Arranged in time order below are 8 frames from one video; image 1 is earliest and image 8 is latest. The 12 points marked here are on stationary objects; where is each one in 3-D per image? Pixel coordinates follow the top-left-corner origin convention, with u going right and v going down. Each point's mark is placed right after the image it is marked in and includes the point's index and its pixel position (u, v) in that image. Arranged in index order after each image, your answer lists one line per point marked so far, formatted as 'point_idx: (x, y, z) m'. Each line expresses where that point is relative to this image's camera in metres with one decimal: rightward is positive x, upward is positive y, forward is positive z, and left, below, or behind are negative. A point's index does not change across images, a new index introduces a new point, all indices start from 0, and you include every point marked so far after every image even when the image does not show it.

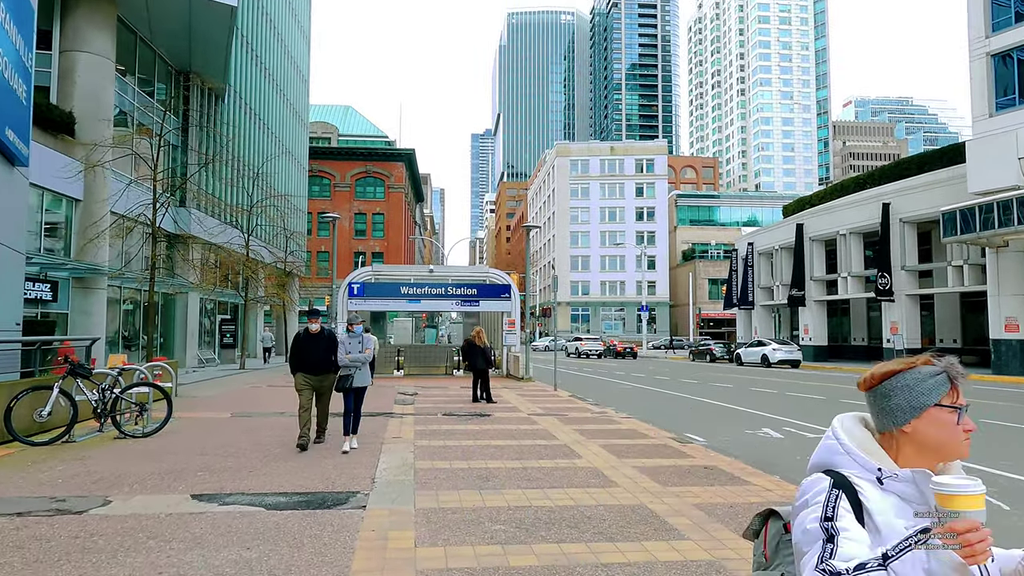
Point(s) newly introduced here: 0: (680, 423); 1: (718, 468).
0: (+3.1, -2.6, +12.6) m
1: (+2.4, -2.1, +7.9) m
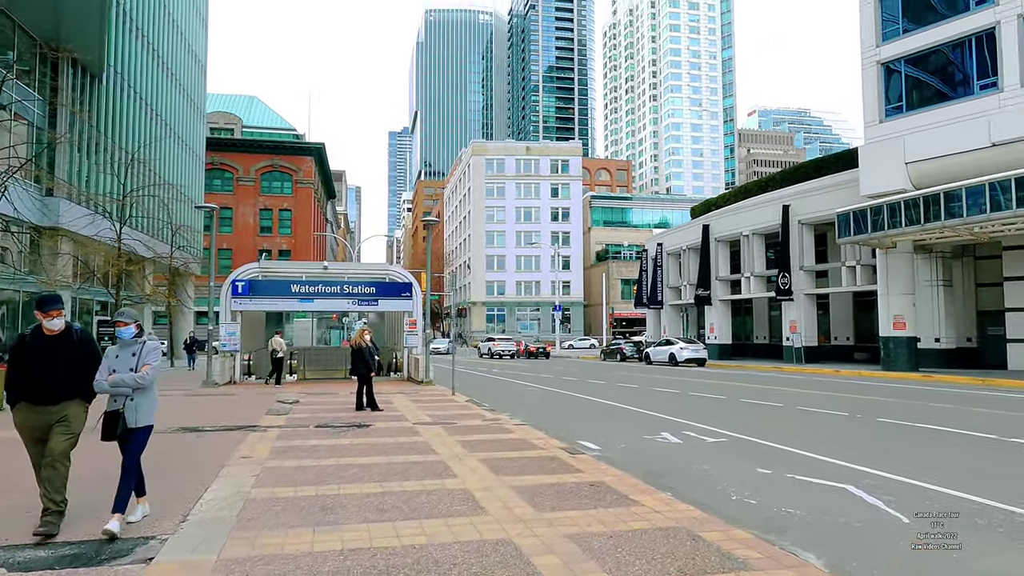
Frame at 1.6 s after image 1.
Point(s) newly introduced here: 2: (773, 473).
0: (+1.1, -2.5, +11.8) m
1: (+0.9, -2.1, +7.0) m
2: (+3.3, -2.3, +8.3) m
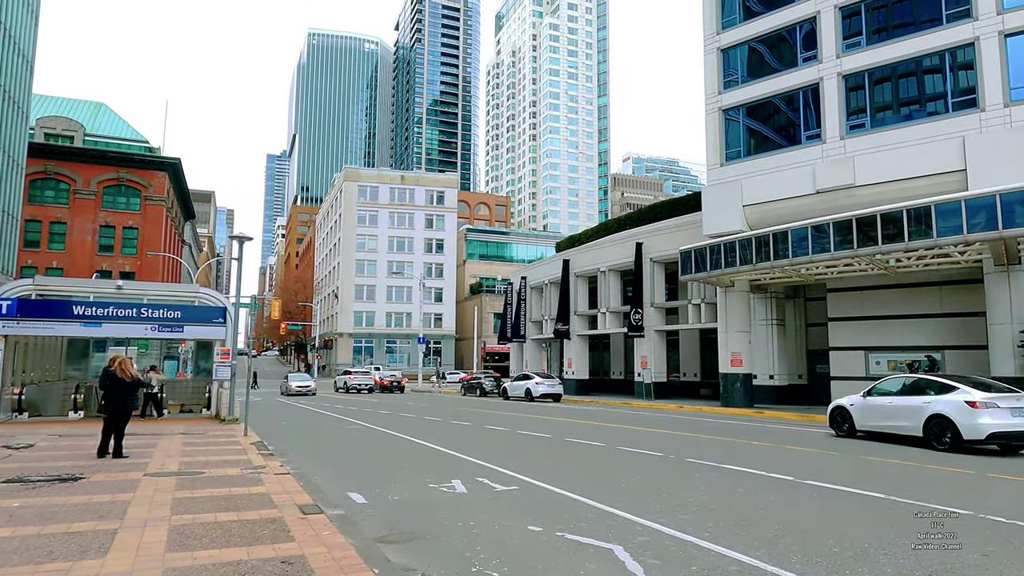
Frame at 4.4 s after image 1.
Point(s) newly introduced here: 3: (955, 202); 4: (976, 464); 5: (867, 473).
0: (-2.4, -2.9, +10.2) m
1: (-1.7, -2.2, +5.4) m
2: (+0.3, -2.6, +7.1) m
3: (+12.5, +2.4, +18.7) m
4: (+8.0, -3.0, +11.3) m
5: (+5.7, -2.9, +10.5) m
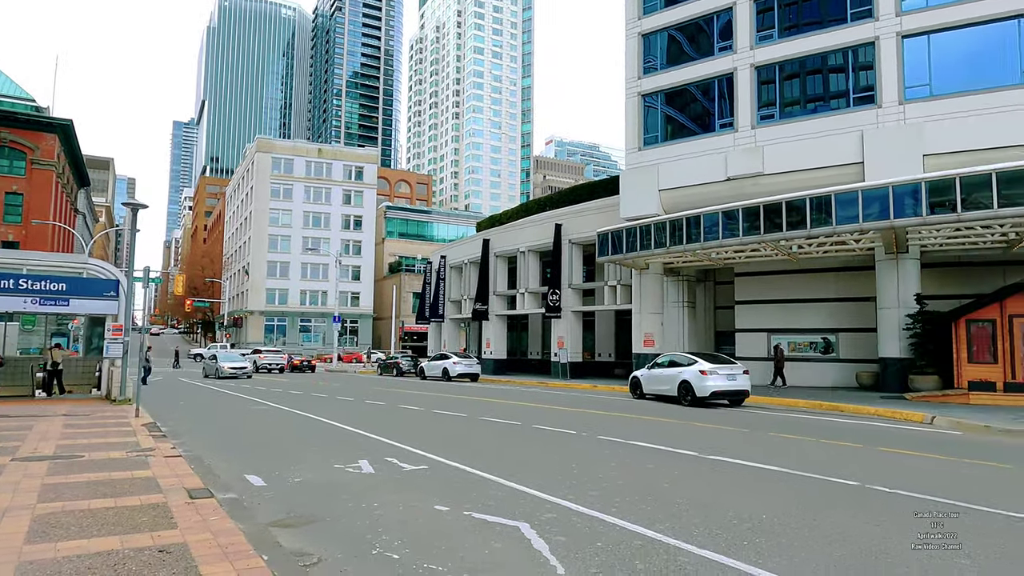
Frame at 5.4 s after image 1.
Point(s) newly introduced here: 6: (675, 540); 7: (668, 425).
0: (-3.8, -2.5, +9.7) m
1: (-2.5, -2.0, +5.0) m
2: (-0.7, -2.3, +6.9) m
3: (+10.2, +2.9, +19.8) m
4: (+6.5, -2.7, +12.0) m
5: (+4.2, -2.6, +10.9) m
6: (+1.4, -2.3, +5.9) m
7: (+3.3, -2.9, +14.1) m
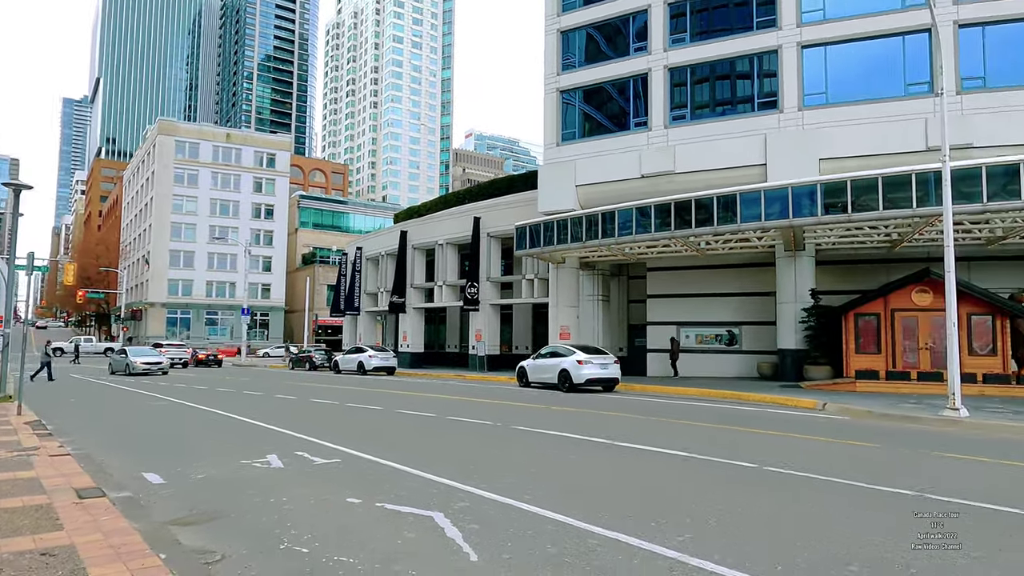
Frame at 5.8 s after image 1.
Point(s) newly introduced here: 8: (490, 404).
0: (-5.0, -2.3, +9.1) m
1: (-3.1, -1.8, +4.7) m
2: (-1.5, -2.2, +6.8) m
3: (+7.7, +3.0, +20.8) m
4: (+4.9, -2.6, +12.7) m
5: (+2.8, -2.5, +11.4) m
6: (+0.7, -2.2, +6.1) m
7: (+1.5, -2.8, +14.5) m
8: (-0.6, -2.9, +16.9) m
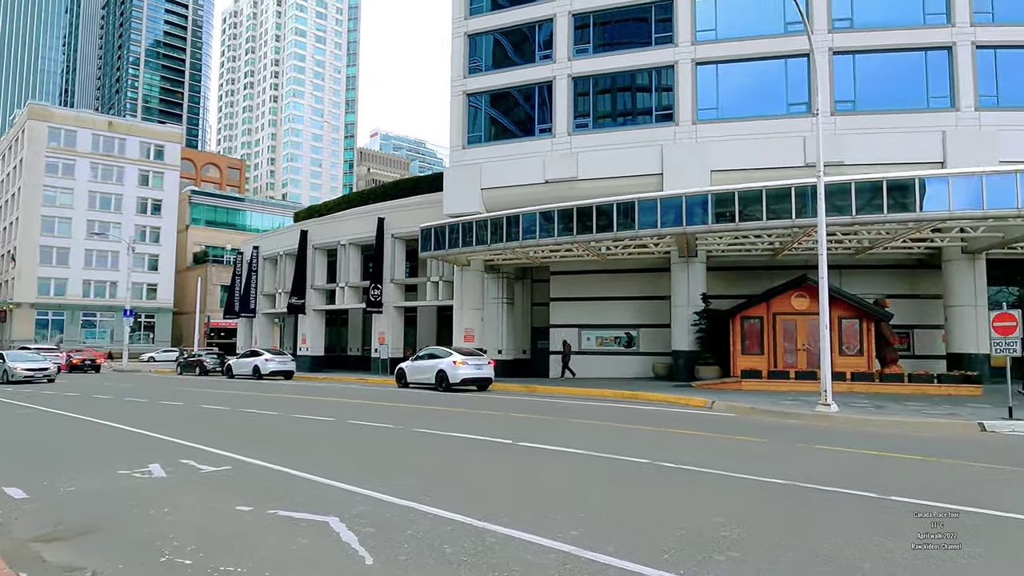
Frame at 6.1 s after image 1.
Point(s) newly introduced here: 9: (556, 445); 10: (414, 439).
0: (-6.3, -2.3, +8.4) m
1: (-3.8, -1.8, +4.2) m
2: (-2.6, -2.2, +6.5) m
3: (+4.6, +2.9, +21.7) m
4: (+3.0, -2.7, +13.3) m
5: (+1.1, -2.6, +11.7) m
6: (-0.3, -2.2, +6.1) m
7: (-0.6, -2.8, +14.5) m
8: (-3.0, -3.0, +16.7) m
9: (+0.7, -2.4, +10.3) m
10: (-1.6, -2.5, +10.9) m
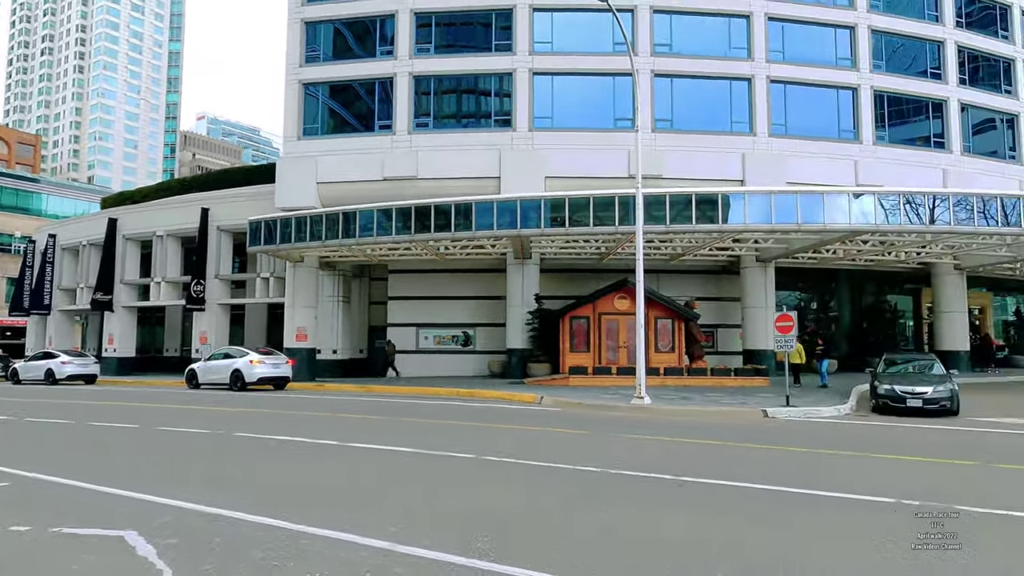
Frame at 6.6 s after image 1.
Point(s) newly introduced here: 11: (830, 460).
0: (-8.3, -2.2, +6.8) m
1: (-4.9, -1.7, +3.3) m
2: (-4.3, -2.1, +5.9) m
3: (-0.8, +2.9, +22.3) m
4: (-0.5, -2.7, +13.8) m
5: (-1.9, -2.5, +11.7) m
6: (-1.9, -2.1, +6.0) m
7: (-4.2, -2.8, +14.1) m
8: (-7.1, -2.9, +15.6) m
9: (-2.0, -2.4, +10.3) m
10: (-4.4, -2.4, +10.3) m
11: (+4.7, -2.5, +9.7) m
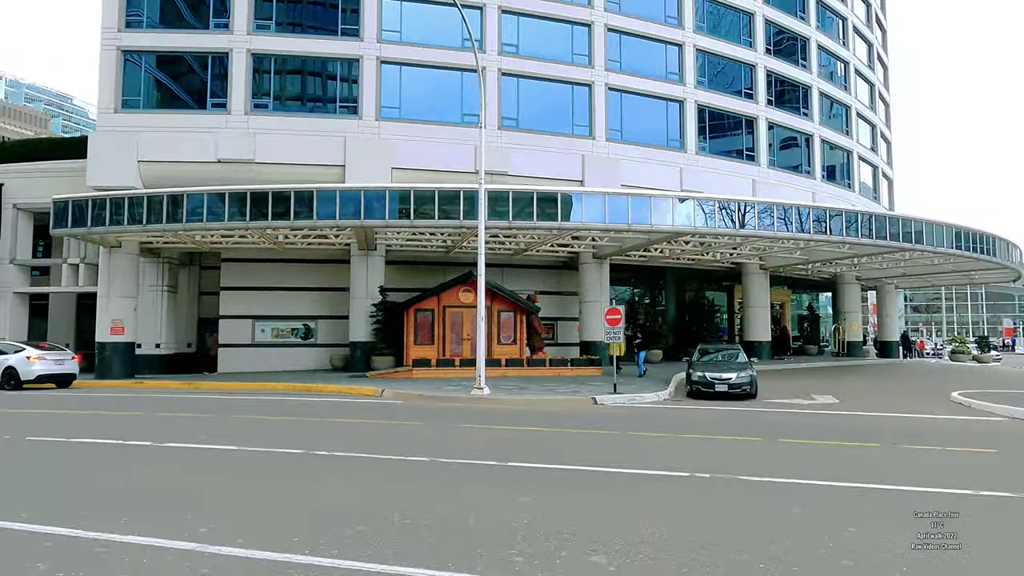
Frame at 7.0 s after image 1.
0: (-9.9, -2.0, +4.9) m
1: (-5.8, -1.7, +2.2) m
2: (-5.7, -2.0, +4.9) m
3: (-5.9, +3.2, +21.7) m
4: (-3.8, -2.5, +13.5) m
5: (-4.7, -2.4, +11.2) m
6: (-3.5, -2.1, +5.6) m
7: (-7.5, -2.5, +13.0) m
8: (-10.6, -2.6, +13.8) m
9: (-4.5, -2.3, +9.7) m
10: (-6.8, -2.3, +9.2) m
11: (+2.2, -2.5, +10.6) m
